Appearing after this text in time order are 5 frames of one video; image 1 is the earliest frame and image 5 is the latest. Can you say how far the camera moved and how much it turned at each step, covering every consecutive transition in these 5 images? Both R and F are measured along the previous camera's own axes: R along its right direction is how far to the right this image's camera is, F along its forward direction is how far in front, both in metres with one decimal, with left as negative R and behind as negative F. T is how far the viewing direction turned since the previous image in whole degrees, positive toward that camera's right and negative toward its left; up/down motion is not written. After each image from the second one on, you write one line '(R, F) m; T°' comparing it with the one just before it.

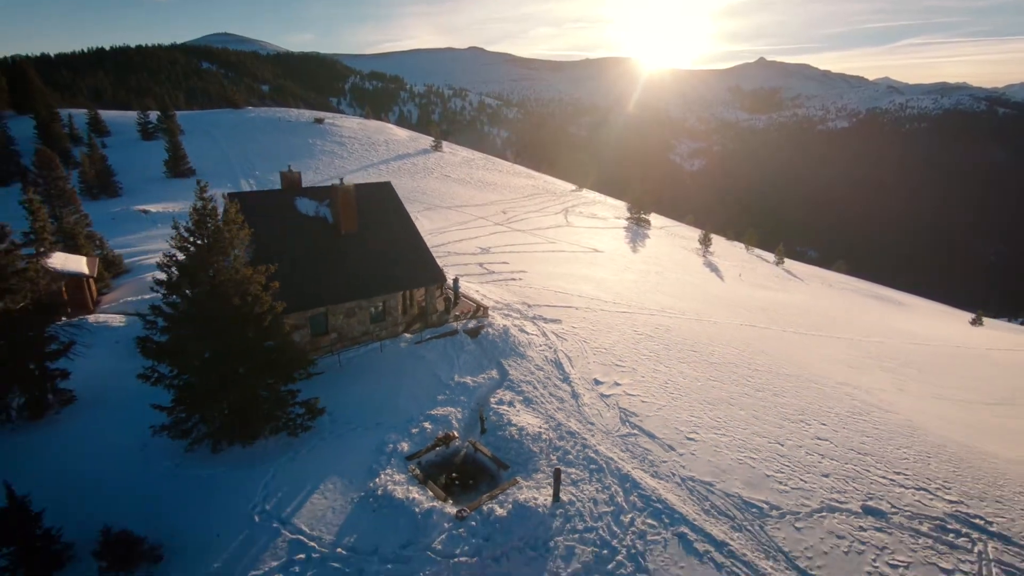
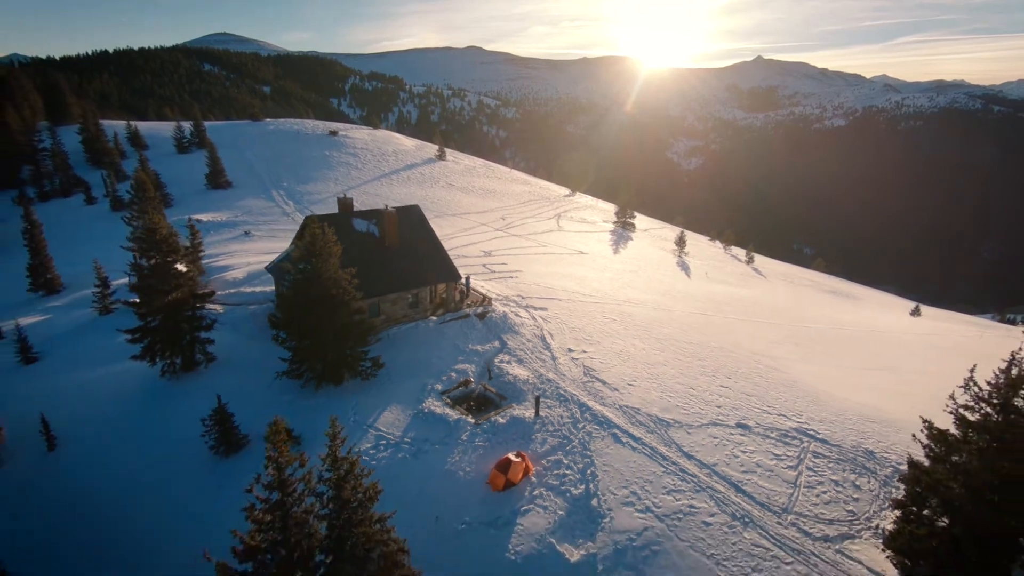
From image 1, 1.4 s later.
(+0.1, -5.9) m; 0°
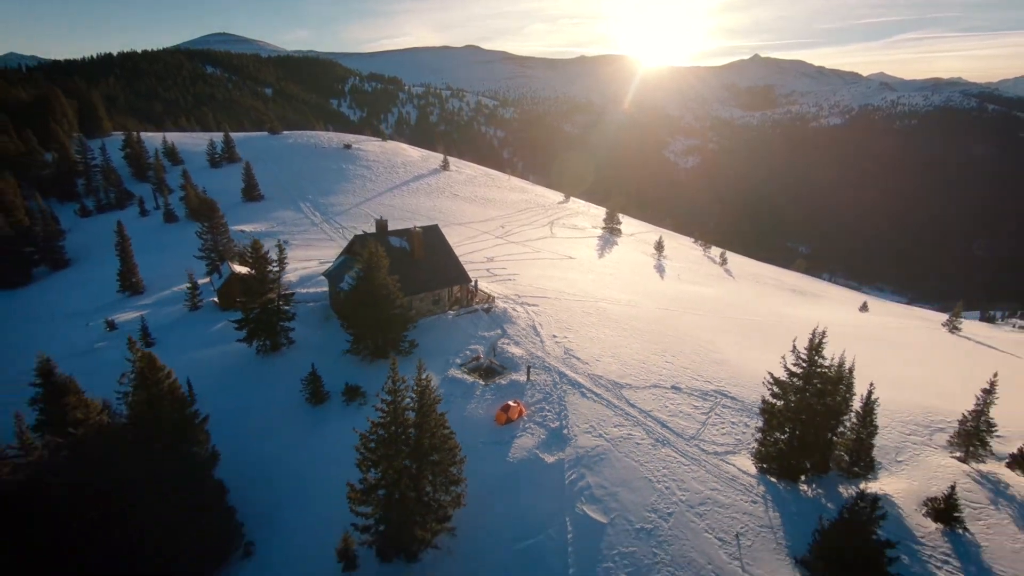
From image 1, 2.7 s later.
(0.0, -6.7) m; 0°
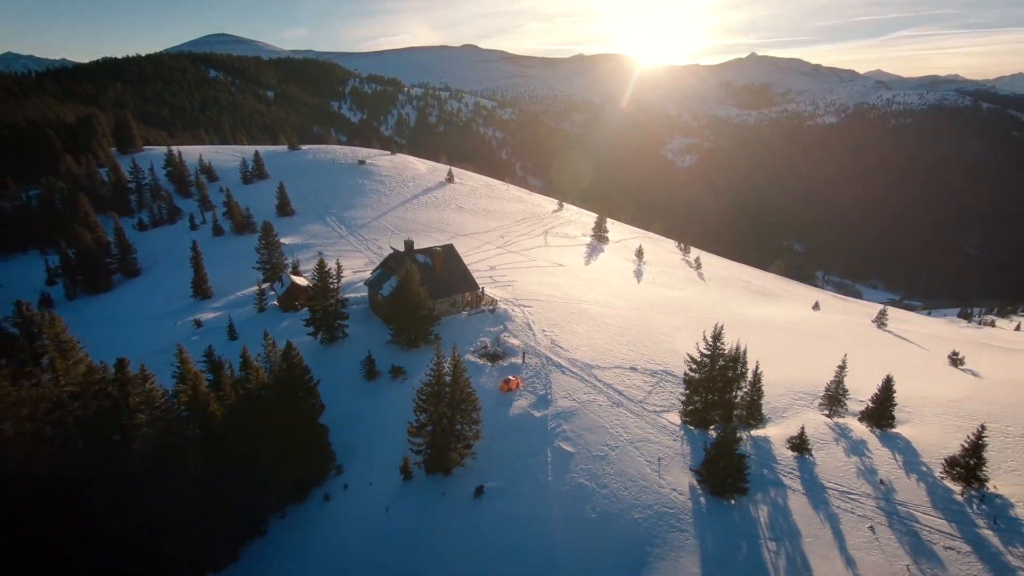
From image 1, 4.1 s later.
(0.0, -8.2) m; 0°
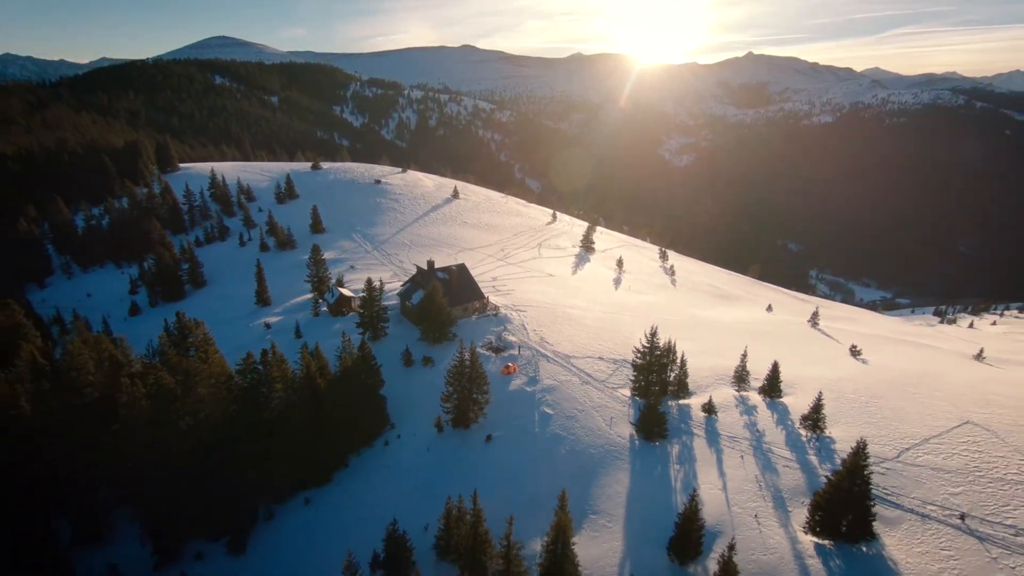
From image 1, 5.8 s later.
(+0.1, -11.0) m; 0°
